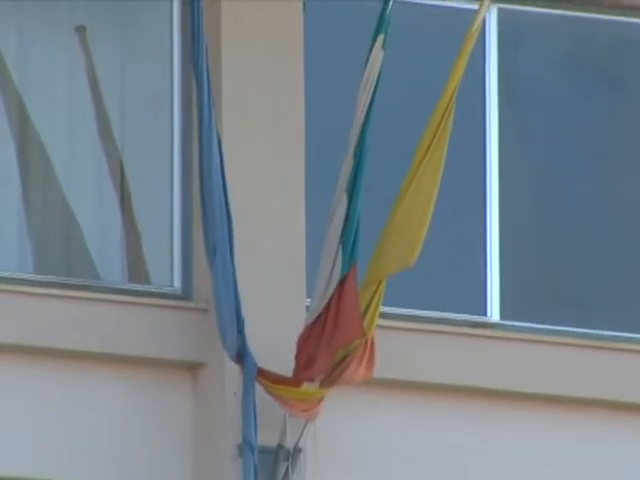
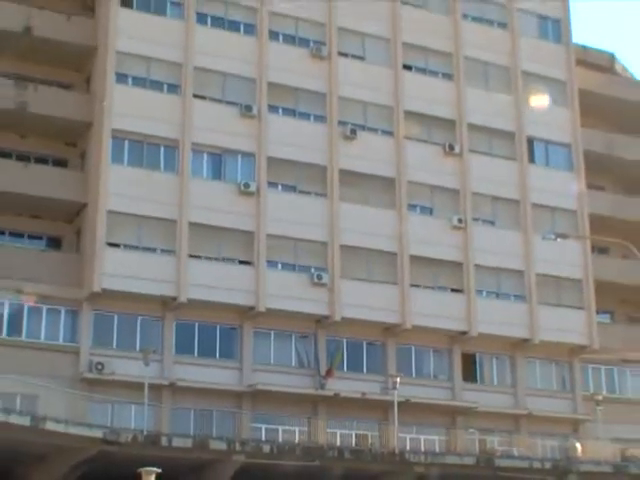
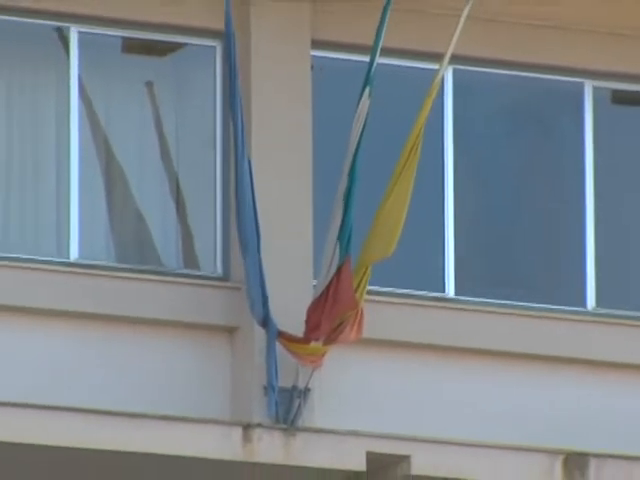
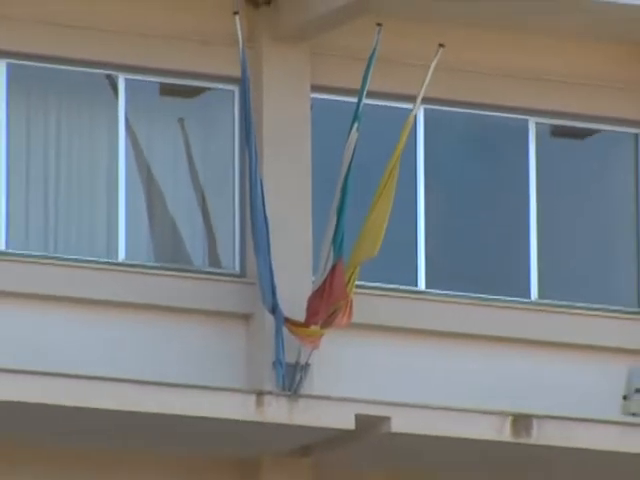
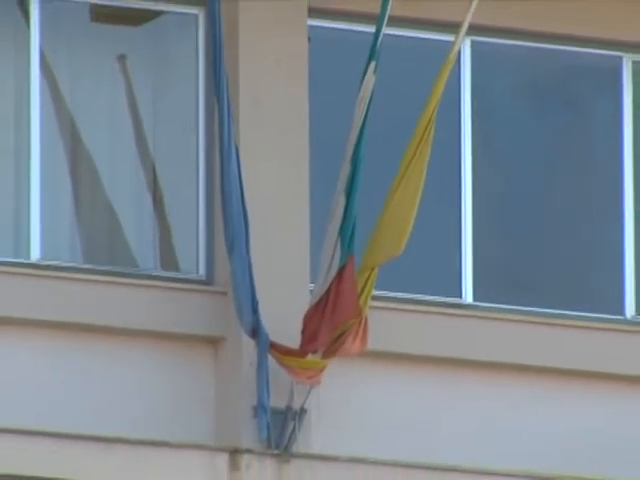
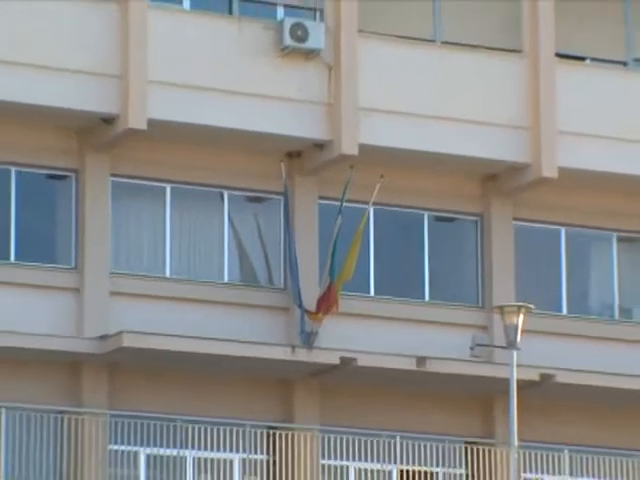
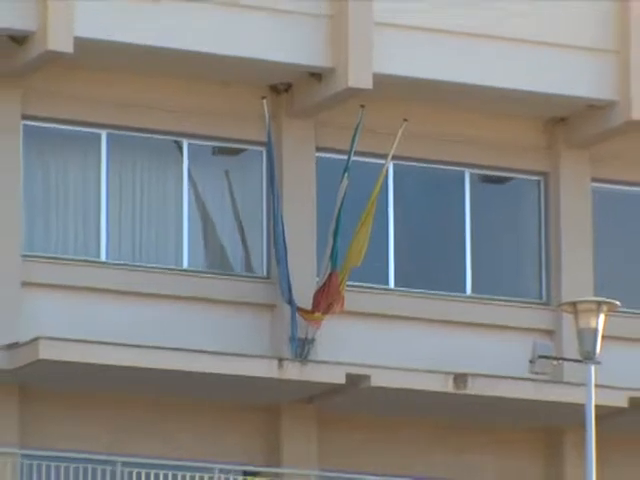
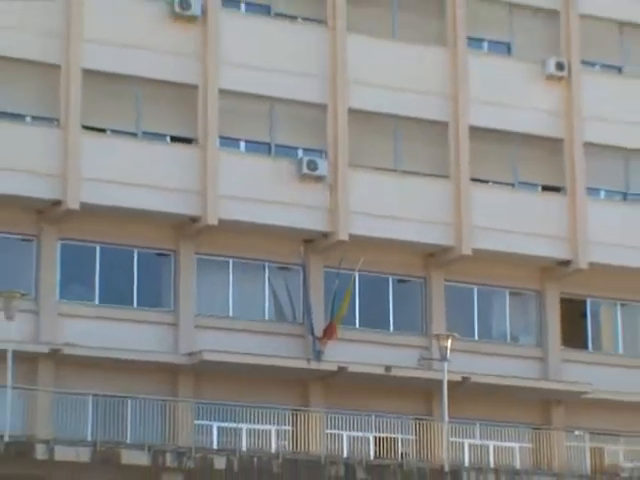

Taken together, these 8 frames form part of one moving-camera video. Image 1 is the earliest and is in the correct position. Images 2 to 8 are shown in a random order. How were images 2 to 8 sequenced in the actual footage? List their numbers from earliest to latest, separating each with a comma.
5, 3, 4, 7, 6, 8, 2
